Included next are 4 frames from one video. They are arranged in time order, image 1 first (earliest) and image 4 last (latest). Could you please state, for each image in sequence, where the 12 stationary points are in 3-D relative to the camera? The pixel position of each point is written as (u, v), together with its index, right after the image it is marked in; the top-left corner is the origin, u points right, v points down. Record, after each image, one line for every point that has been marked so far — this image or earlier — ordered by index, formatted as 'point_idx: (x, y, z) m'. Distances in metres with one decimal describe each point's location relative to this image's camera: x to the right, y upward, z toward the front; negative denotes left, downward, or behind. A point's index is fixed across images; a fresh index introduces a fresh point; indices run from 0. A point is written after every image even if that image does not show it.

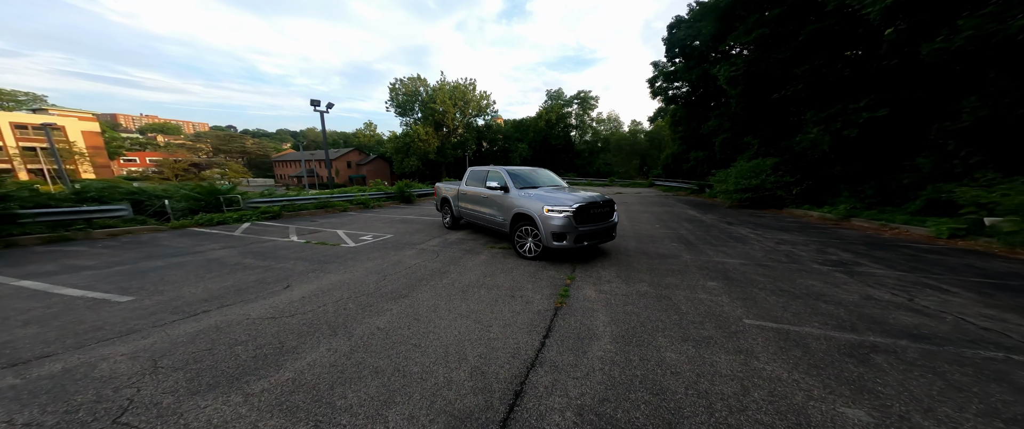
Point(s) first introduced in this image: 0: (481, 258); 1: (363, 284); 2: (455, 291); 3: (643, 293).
0: (-0.5, -0.8, +5.5) m
1: (-2.0, -1.0, +4.0) m
2: (-0.7, -1.0, +4.0) m
3: (+1.9, -1.1, +4.0) m
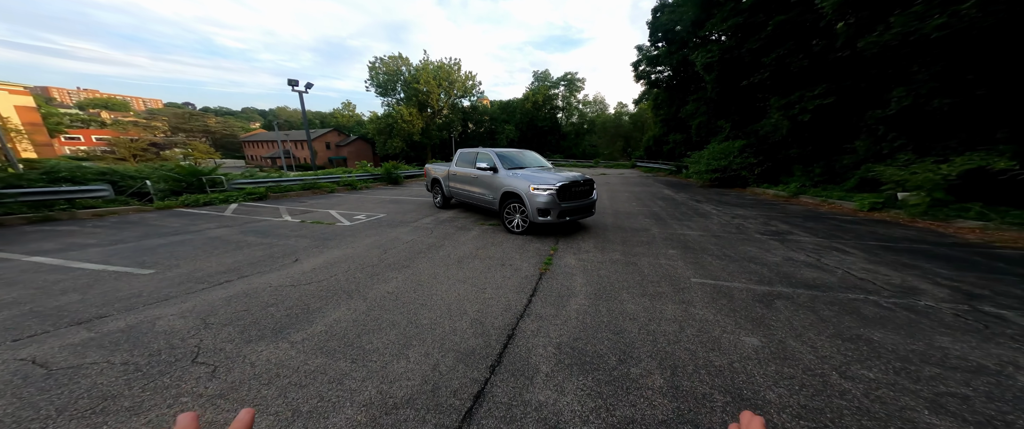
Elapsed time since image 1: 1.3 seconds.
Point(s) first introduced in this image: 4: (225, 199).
0: (-0.8, -0.4, +6.0) m
1: (-2.2, -0.7, +4.4) m
2: (-0.9, -0.7, +4.5) m
3: (+1.7, -0.8, +4.7) m
4: (-8.1, +0.4, +7.9) m
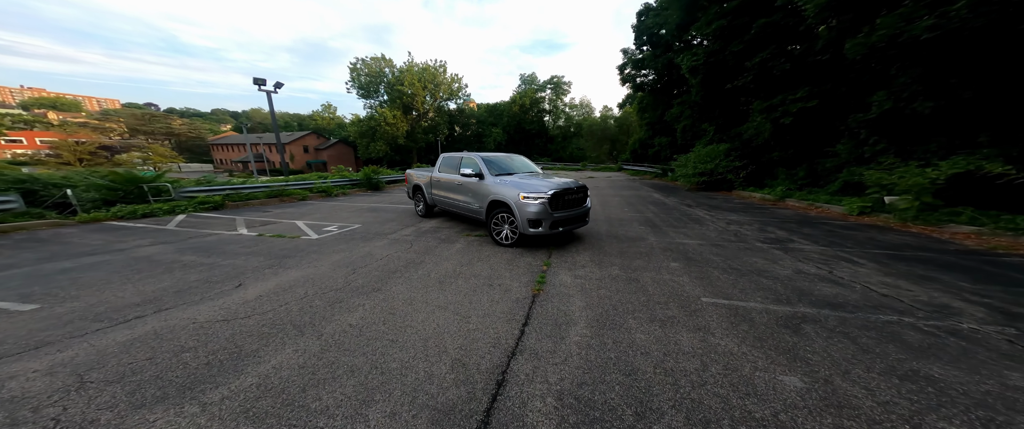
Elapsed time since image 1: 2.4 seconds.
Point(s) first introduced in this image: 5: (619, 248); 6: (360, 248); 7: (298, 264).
0: (-1.1, -0.6, +5.4) m
1: (-2.4, -0.8, +3.7) m
2: (-1.1, -0.9, +3.9) m
3: (+1.5, -0.9, +4.3) m
4: (-8.4, +0.1, +7.0) m
5: (+2.0, -0.7, +5.5) m
6: (-2.7, -0.6, +5.2) m
7: (-3.1, -0.7, +4.2) m
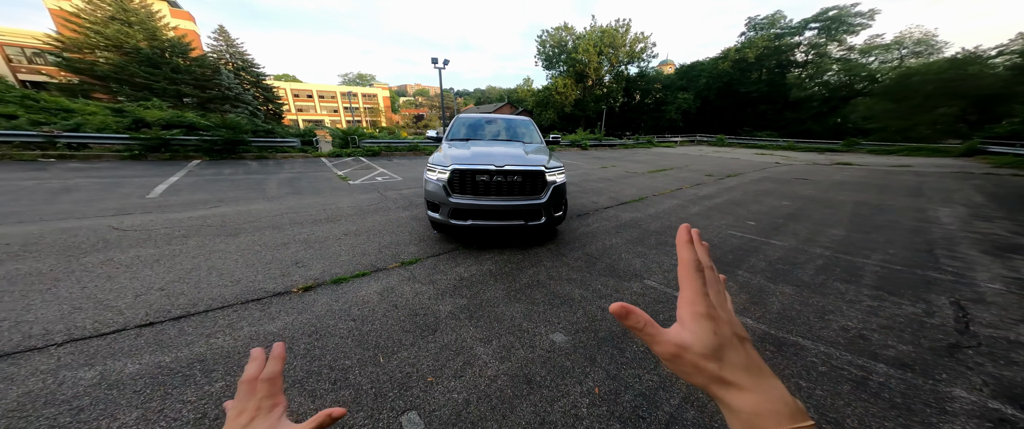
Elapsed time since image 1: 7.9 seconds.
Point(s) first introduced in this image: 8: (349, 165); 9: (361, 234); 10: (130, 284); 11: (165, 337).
0: (-1.9, 0.0, +5.1) m
1: (-4.0, 0.0, +4.6) m
2: (-3.0, -0.3, +3.9) m
3: (-0.8, -0.9, +2.6) m
4: (-6.2, +2.2, +10.8) m
5: (+0.4, -0.7, +3.2) m
6: (-3.3, +0.3, +5.9) m
7: (-4.3, +0.3, +5.4) m
8: (-5.9, +1.8, +10.6) m
9: (-2.1, -0.3, +4.2) m
10: (-3.4, -0.7, +2.7) m
11: (-2.2, -1.1, +1.8) m
